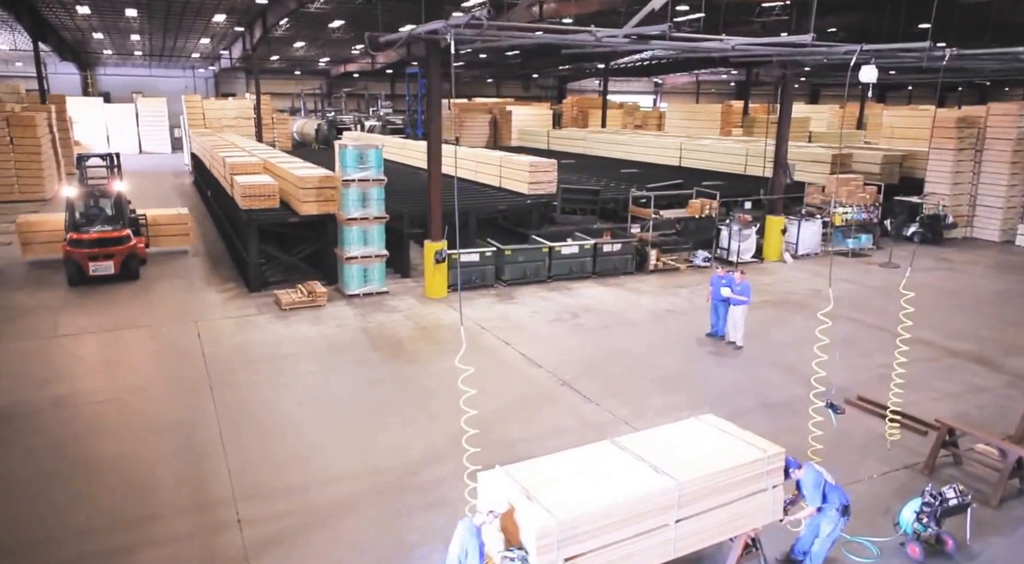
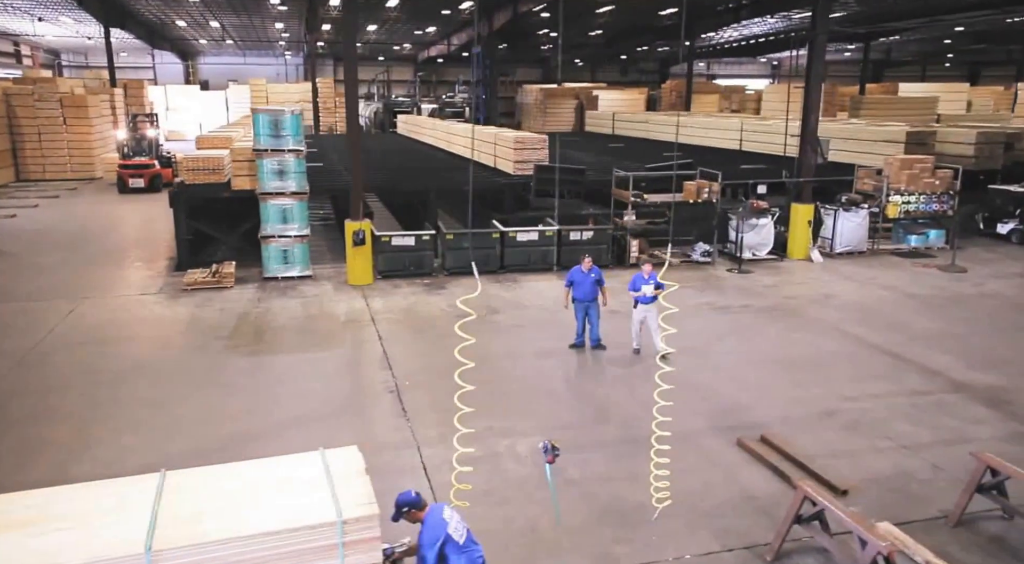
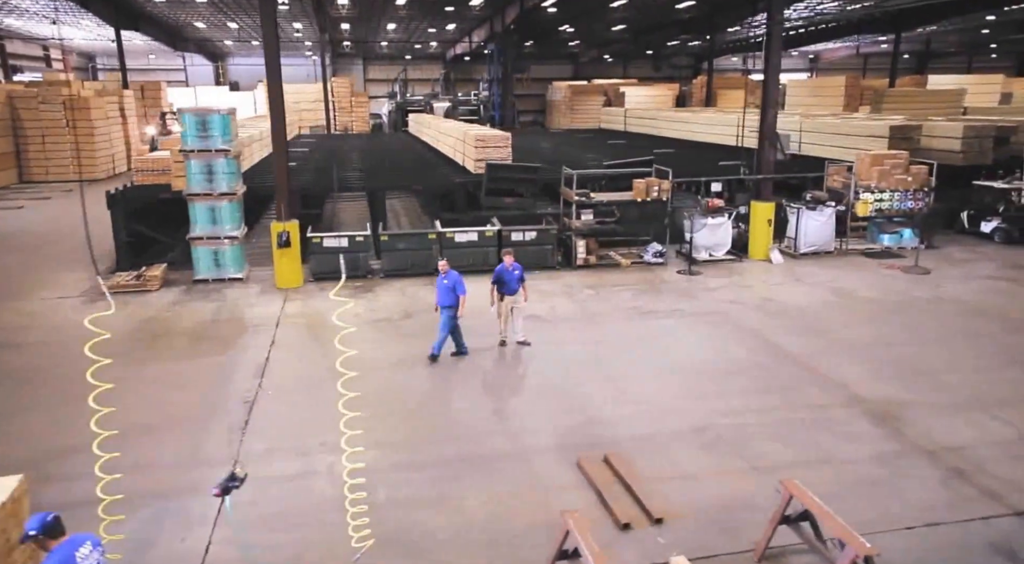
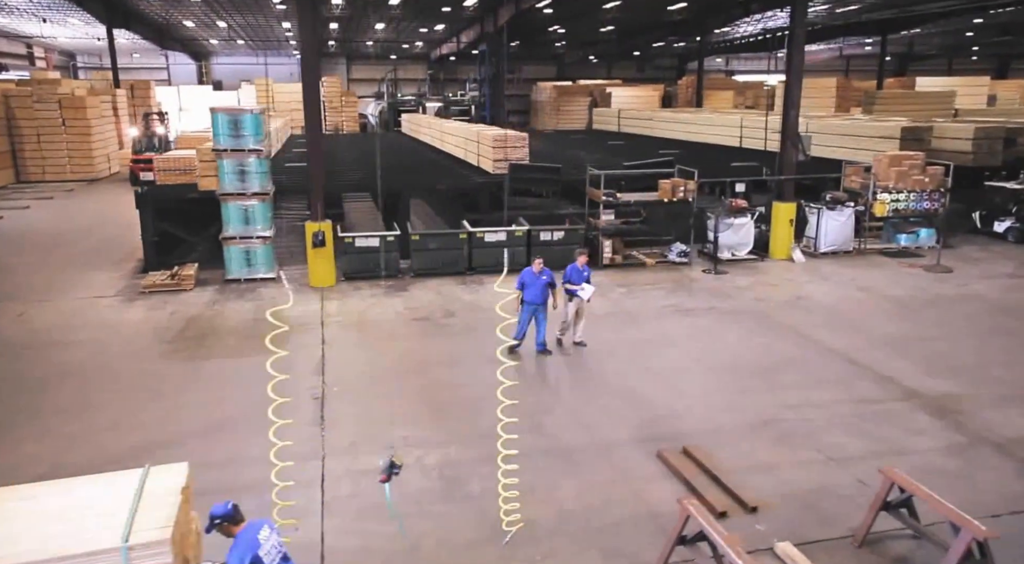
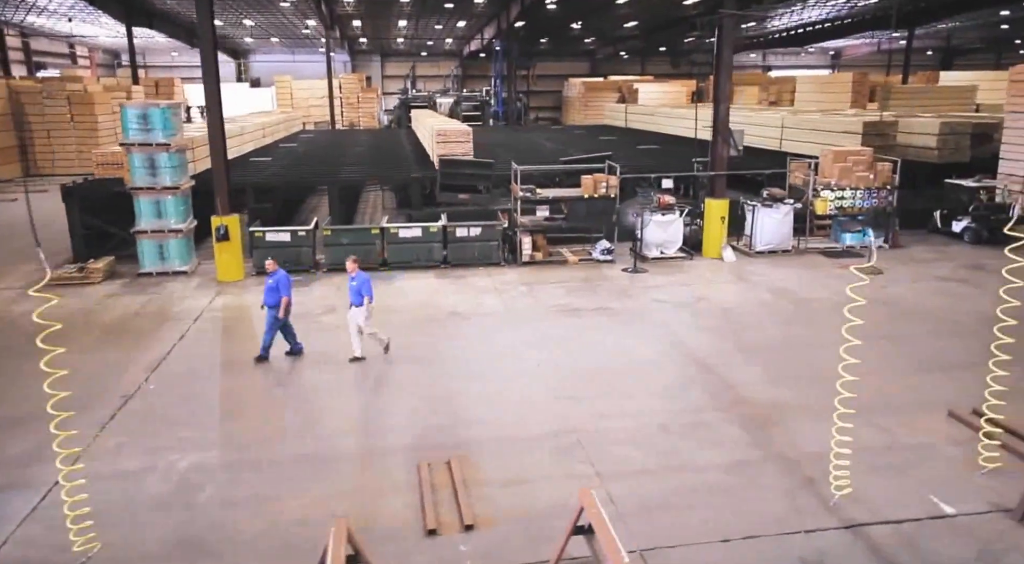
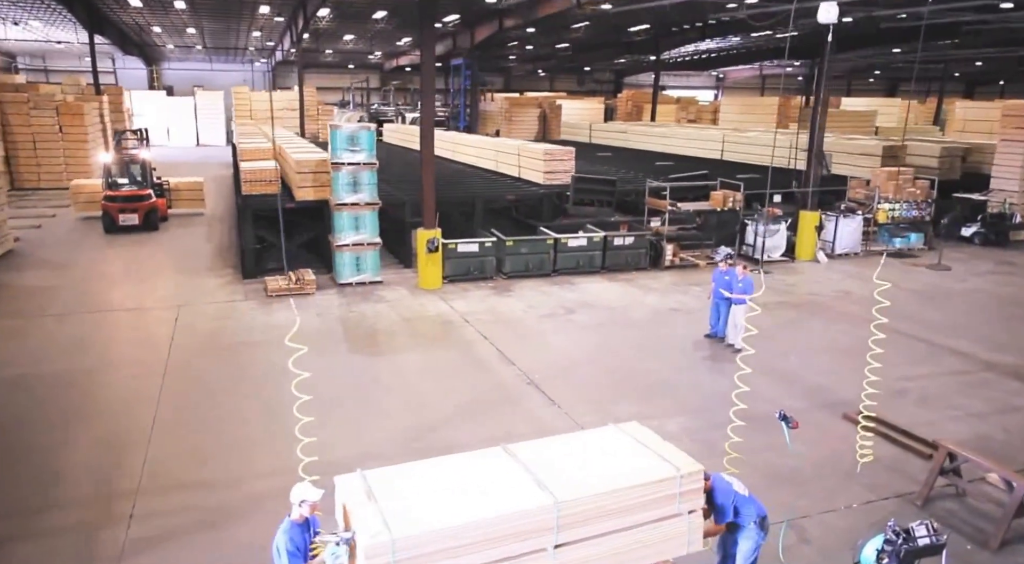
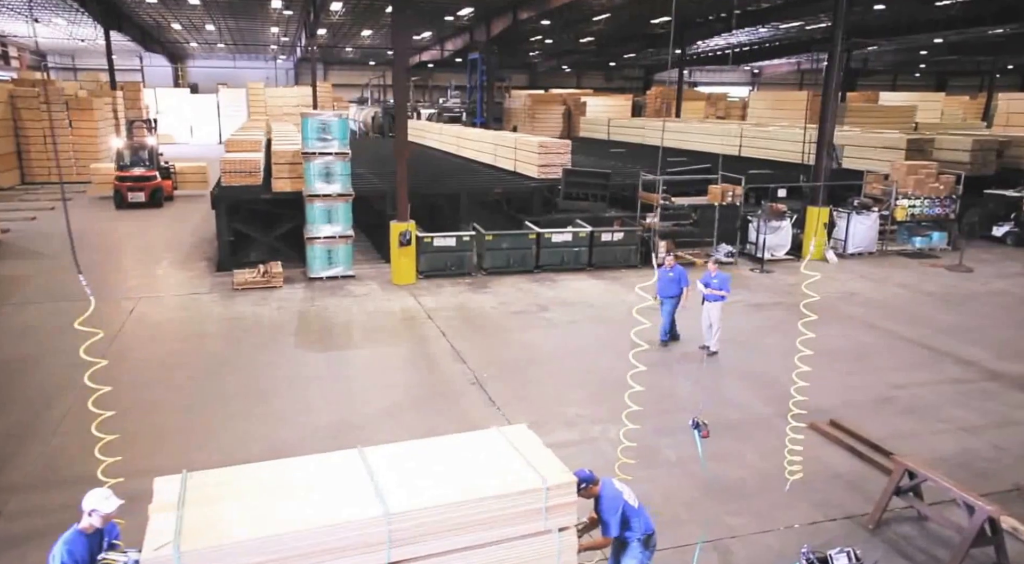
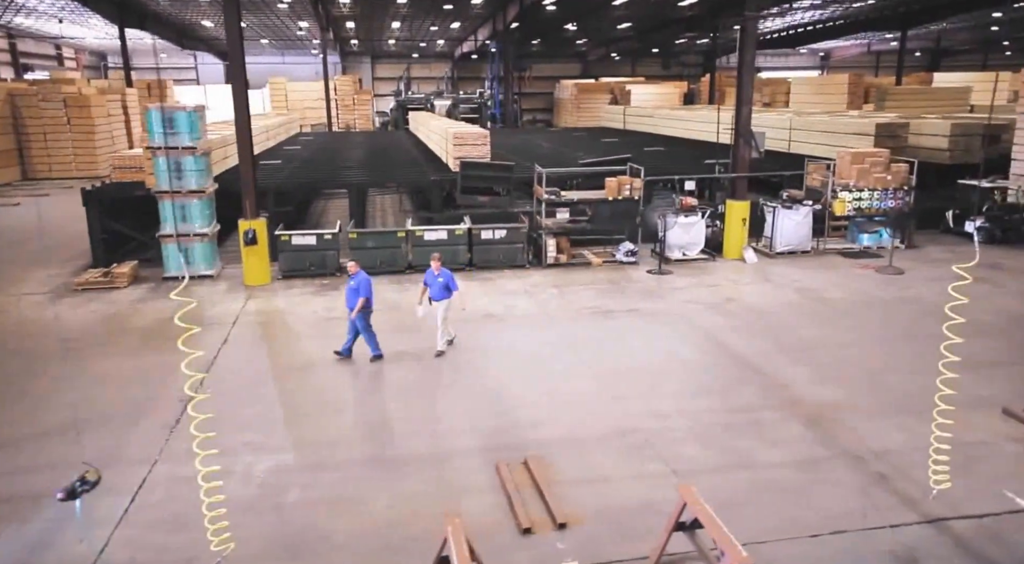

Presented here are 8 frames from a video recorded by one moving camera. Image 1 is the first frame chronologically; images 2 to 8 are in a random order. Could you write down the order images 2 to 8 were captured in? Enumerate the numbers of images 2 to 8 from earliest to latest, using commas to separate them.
6, 7, 2, 4, 3, 8, 5
